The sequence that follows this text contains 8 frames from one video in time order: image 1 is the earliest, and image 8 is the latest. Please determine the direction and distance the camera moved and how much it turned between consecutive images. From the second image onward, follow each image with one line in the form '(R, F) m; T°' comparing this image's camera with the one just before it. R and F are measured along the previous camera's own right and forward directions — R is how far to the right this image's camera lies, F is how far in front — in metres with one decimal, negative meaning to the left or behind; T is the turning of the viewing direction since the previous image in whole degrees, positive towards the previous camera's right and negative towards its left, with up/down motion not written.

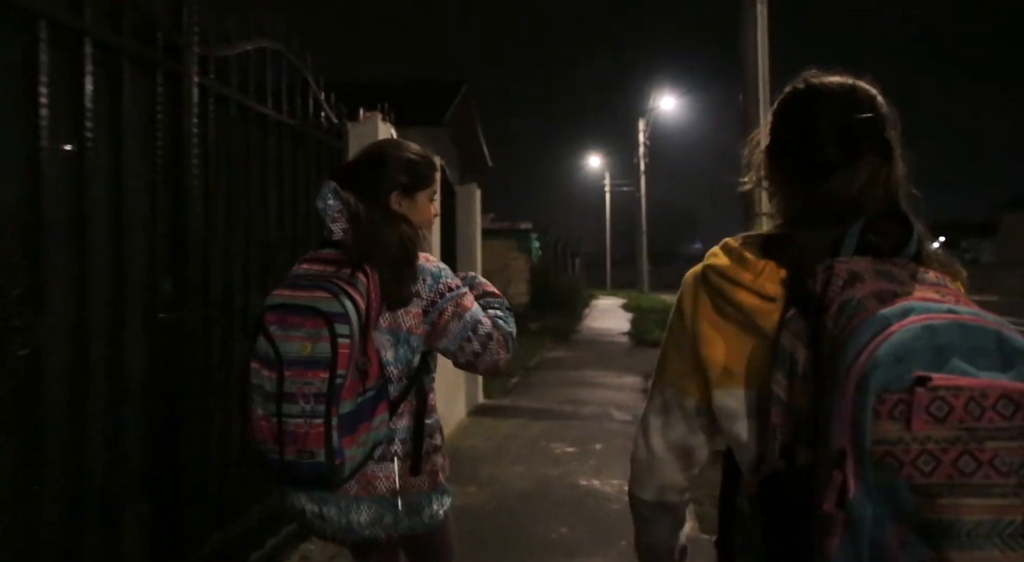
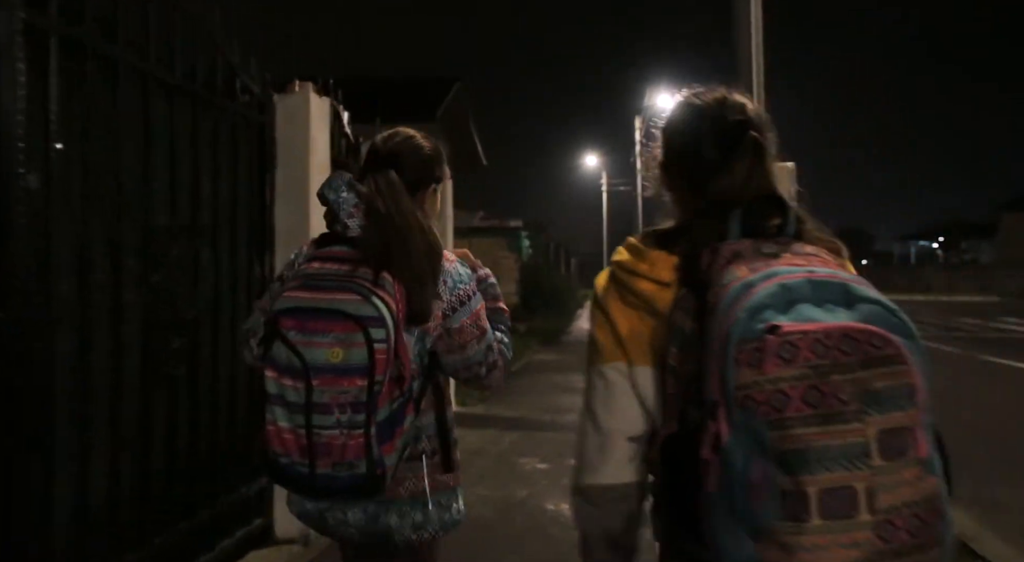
(+0.2, +0.5) m; 0°
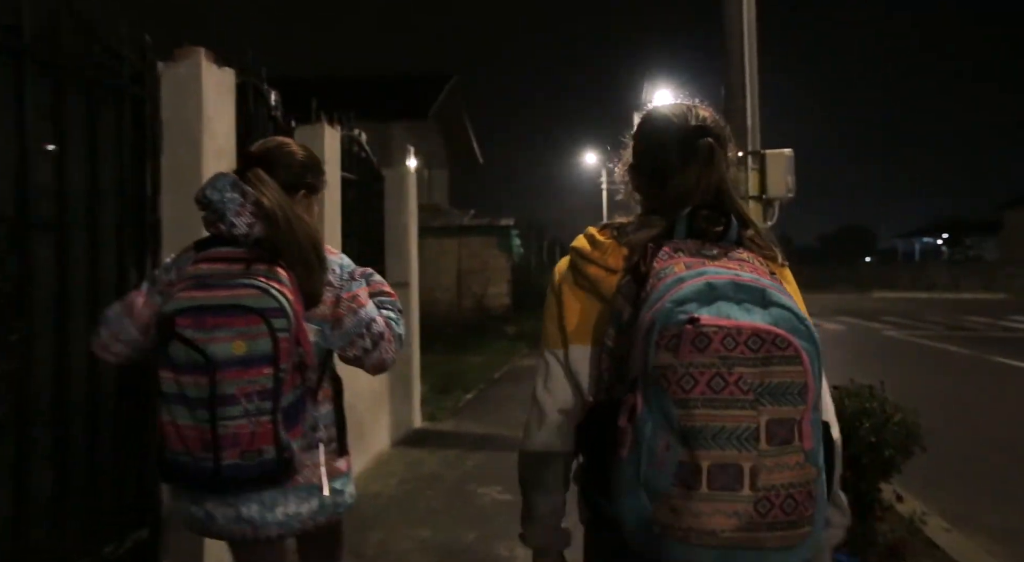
(+0.3, +0.6) m; 0°
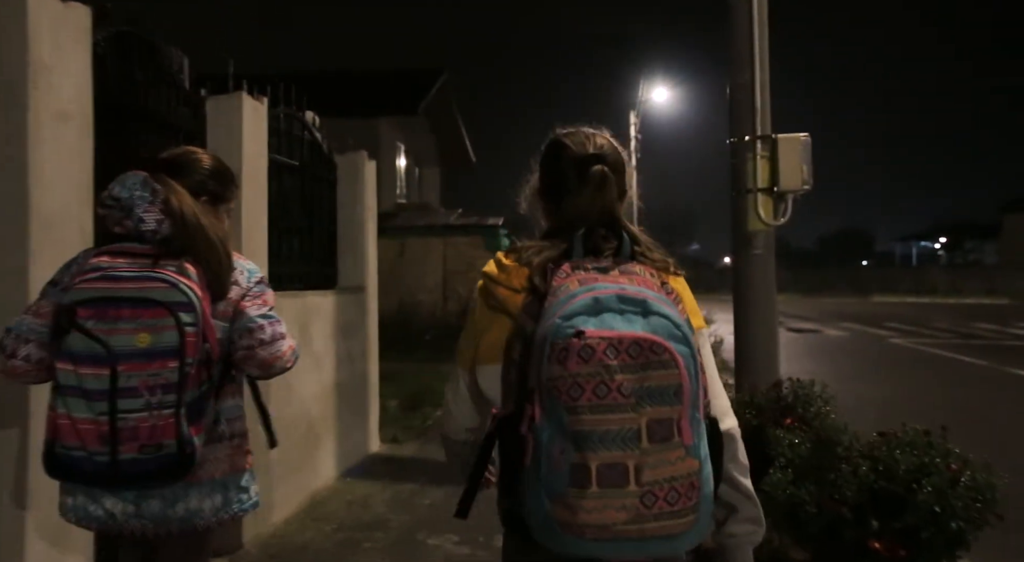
(+0.2, +0.8) m; 0°
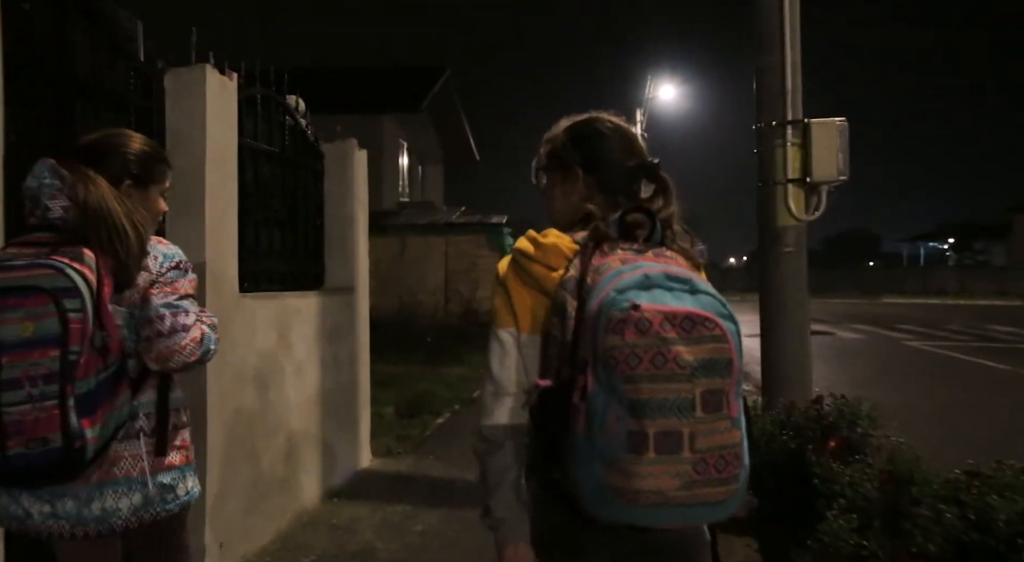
(0.0, +0.5) m; 0°
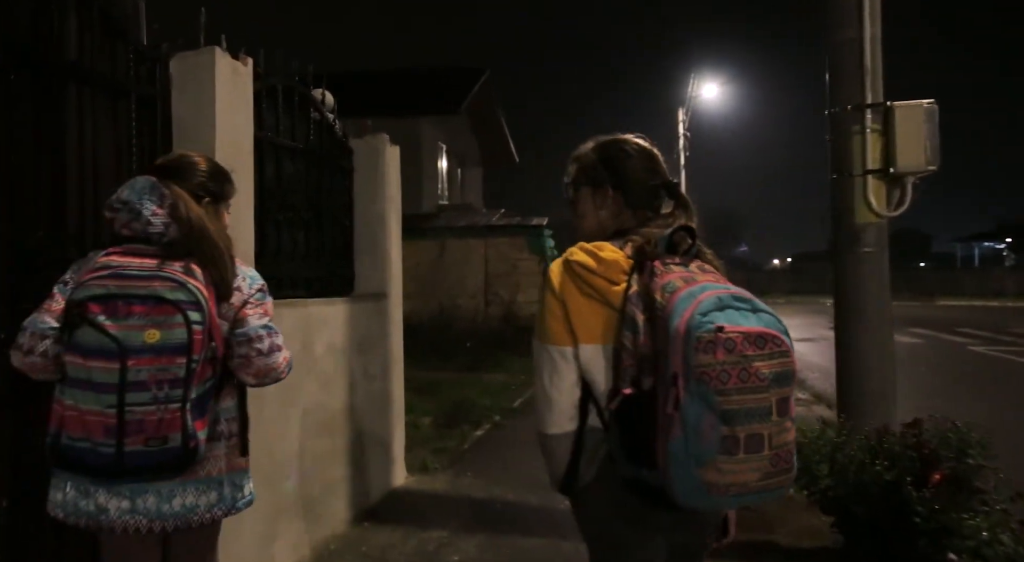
(0.0, +0.4) m; -3°
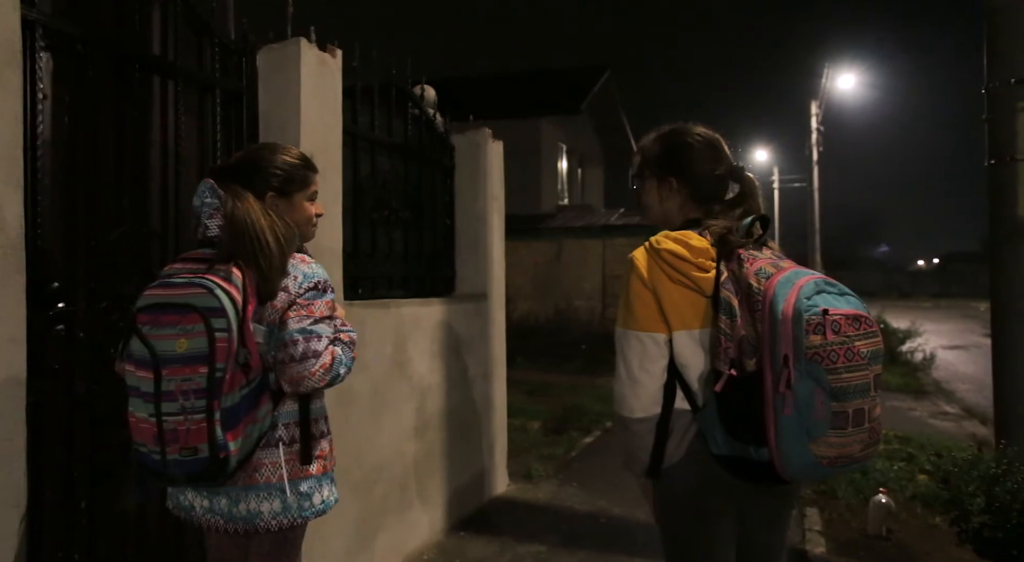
(+0.1, +0.2) m; -10°
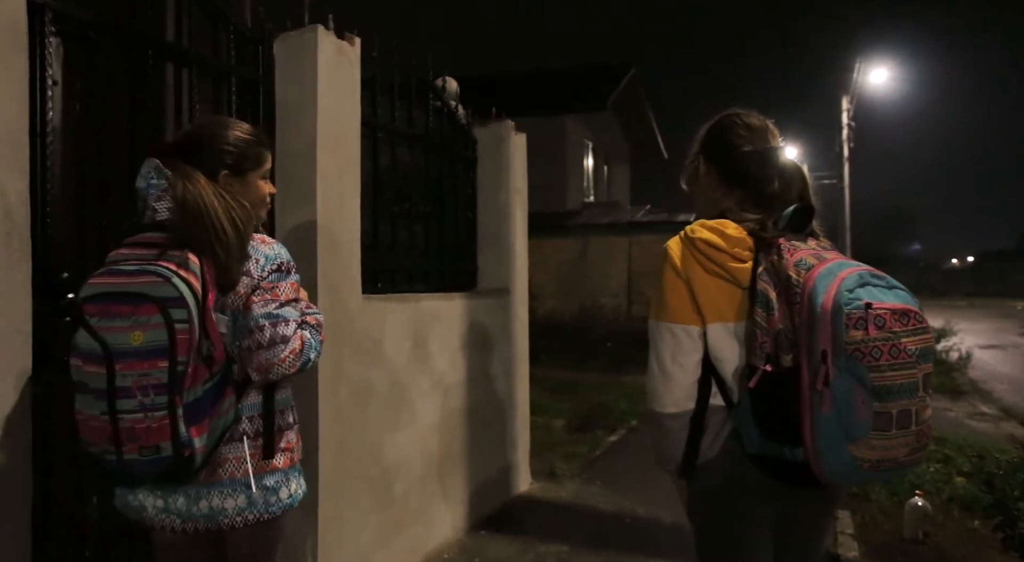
(0.0, +0.1) m; -2°
